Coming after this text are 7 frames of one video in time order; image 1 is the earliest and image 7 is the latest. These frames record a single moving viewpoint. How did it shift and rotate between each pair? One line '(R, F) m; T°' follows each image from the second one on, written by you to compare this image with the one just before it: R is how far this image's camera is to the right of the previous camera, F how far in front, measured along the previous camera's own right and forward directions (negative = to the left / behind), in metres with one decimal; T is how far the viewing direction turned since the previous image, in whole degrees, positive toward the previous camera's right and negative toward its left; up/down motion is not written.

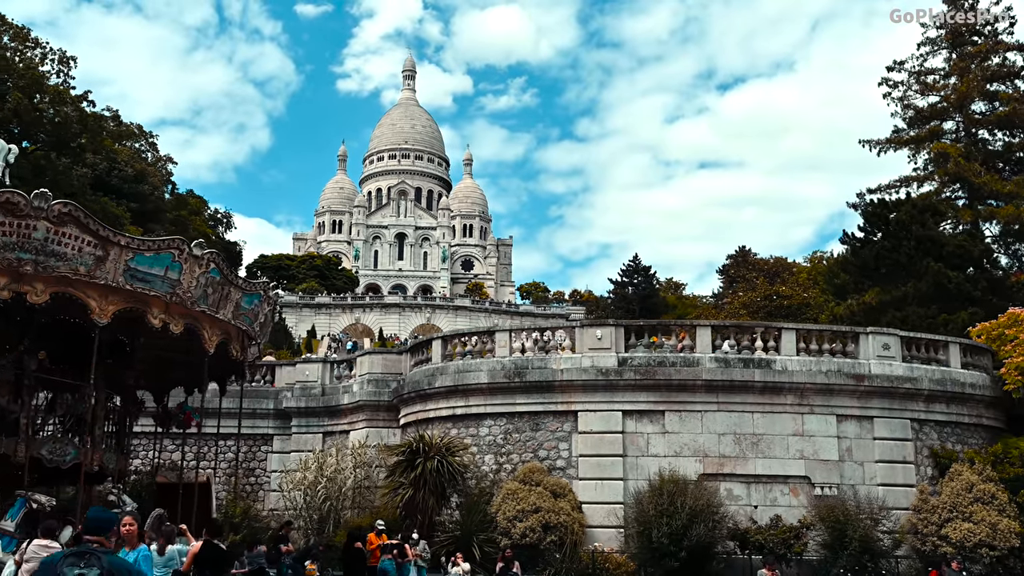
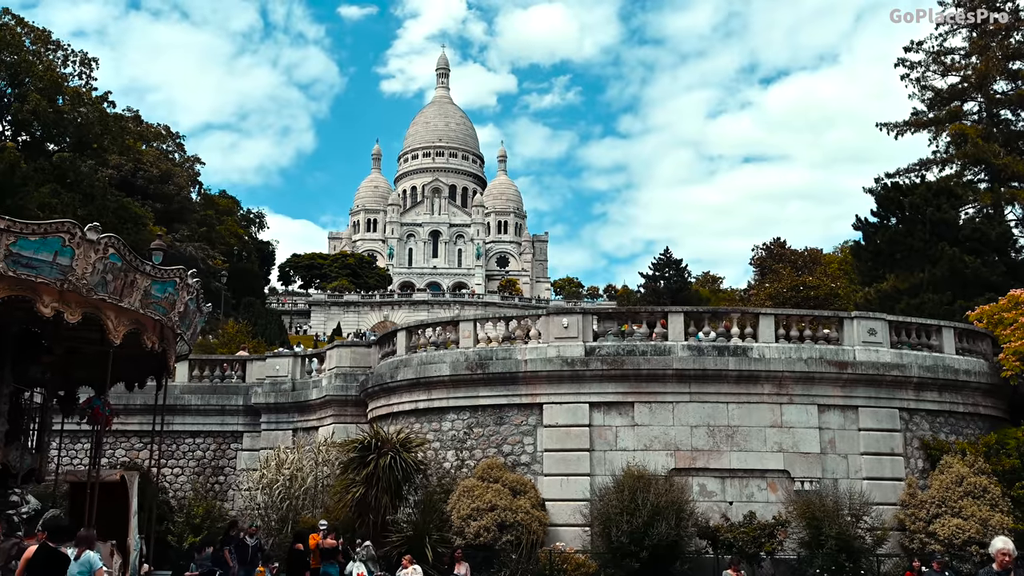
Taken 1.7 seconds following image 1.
(+1.3, +0.9) m; -2°
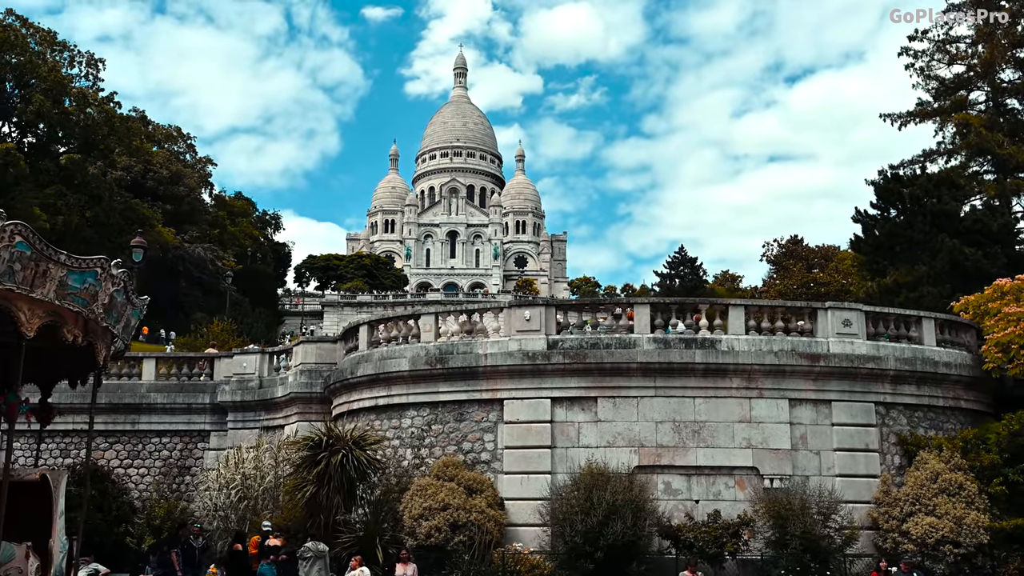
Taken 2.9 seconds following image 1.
(+1.0, +0.6) m; -1°
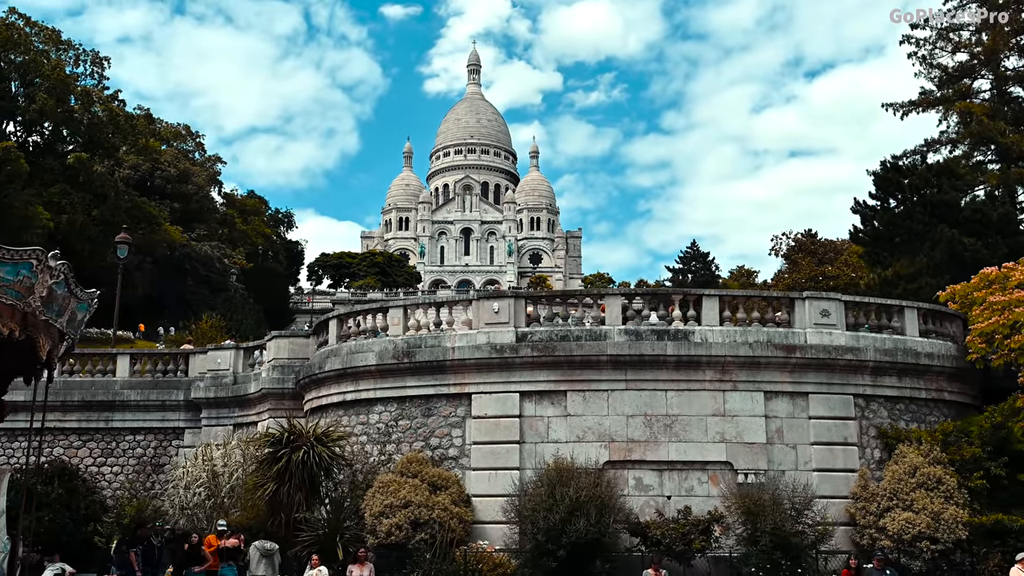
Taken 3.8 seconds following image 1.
(+0.8, +0.4) m; -1°
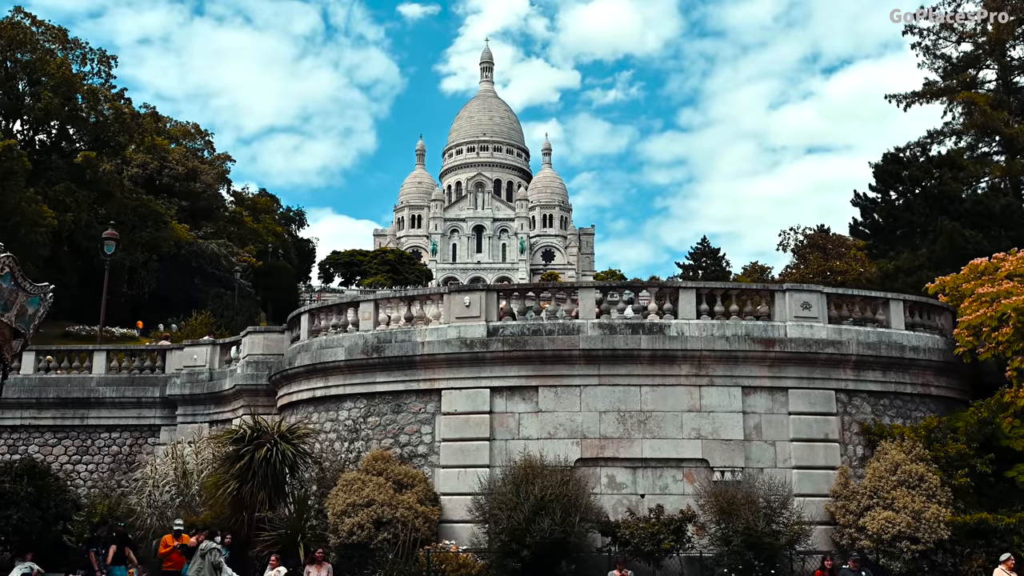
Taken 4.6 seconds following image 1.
(+0.7, +0.4) m; -1°
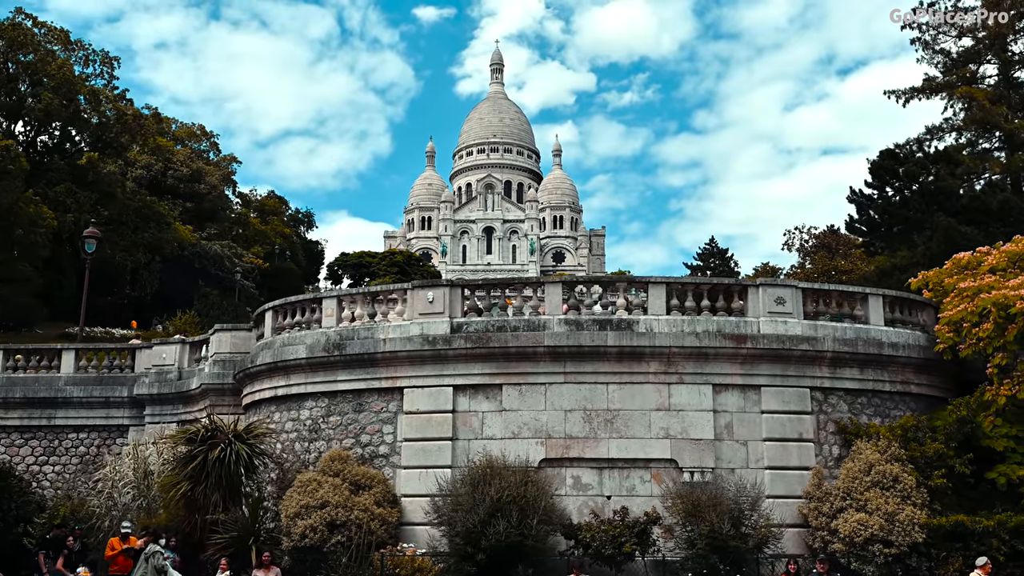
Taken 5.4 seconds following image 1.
(+0.7, +0.5) m; -1°
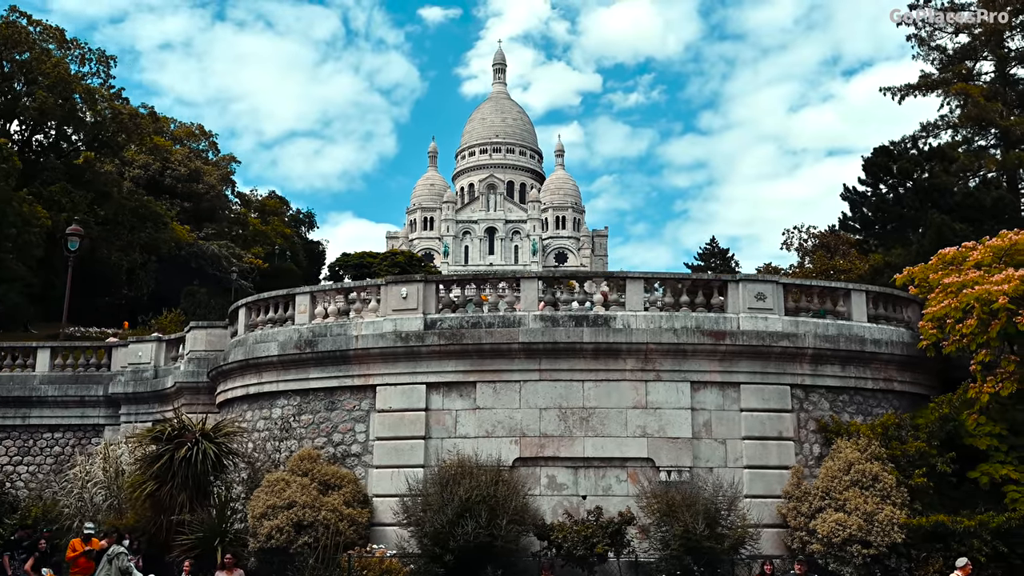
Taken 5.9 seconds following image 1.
(+0.4, +0.3) m; 0°
